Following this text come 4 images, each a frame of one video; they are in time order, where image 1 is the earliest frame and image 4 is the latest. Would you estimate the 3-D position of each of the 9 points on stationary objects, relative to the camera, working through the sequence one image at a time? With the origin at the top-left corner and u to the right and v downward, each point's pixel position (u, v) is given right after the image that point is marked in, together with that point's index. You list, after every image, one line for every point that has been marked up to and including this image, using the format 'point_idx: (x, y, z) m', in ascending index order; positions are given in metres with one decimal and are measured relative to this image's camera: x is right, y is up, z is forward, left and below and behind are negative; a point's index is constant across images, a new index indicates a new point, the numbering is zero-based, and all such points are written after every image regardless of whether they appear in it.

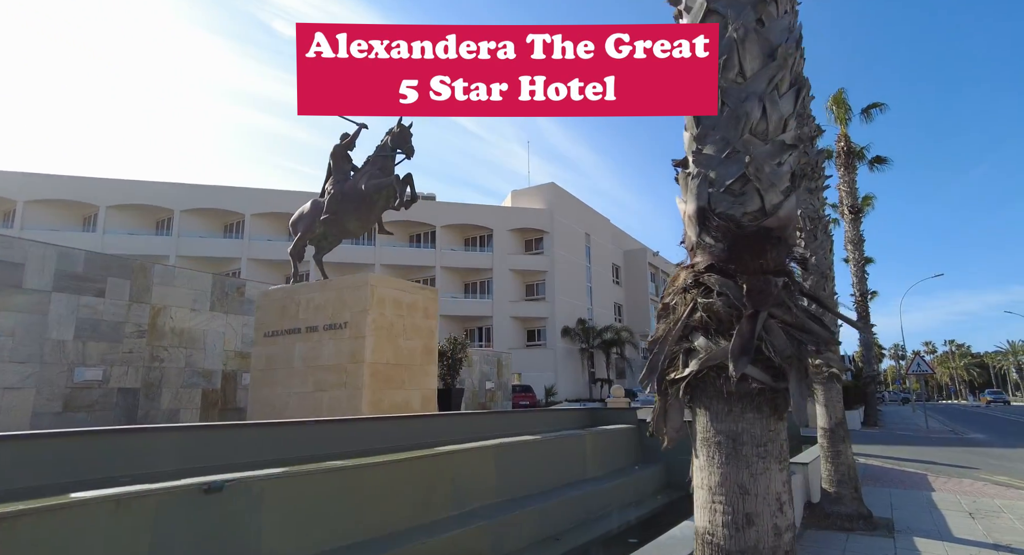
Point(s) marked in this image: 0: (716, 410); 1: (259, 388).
0: (+1.0, -0.6, +2.8) m
1: (-4.1, -1.8, +9.5) m
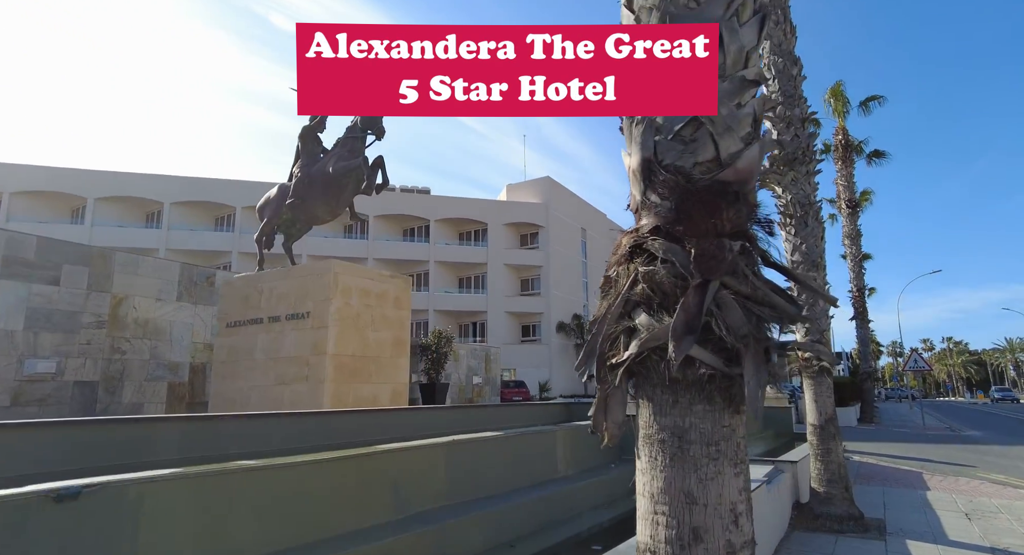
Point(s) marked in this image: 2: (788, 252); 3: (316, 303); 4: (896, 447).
0: (+0.6, -0.5, +2.3) m
1: (-4.5, -1.6, +9.0) m
2: (+4.4, +0.4, +9.2) m
3: (-2.8, -0.4, +8.2) m
4: (+12.1, -5.3, +18.4) m
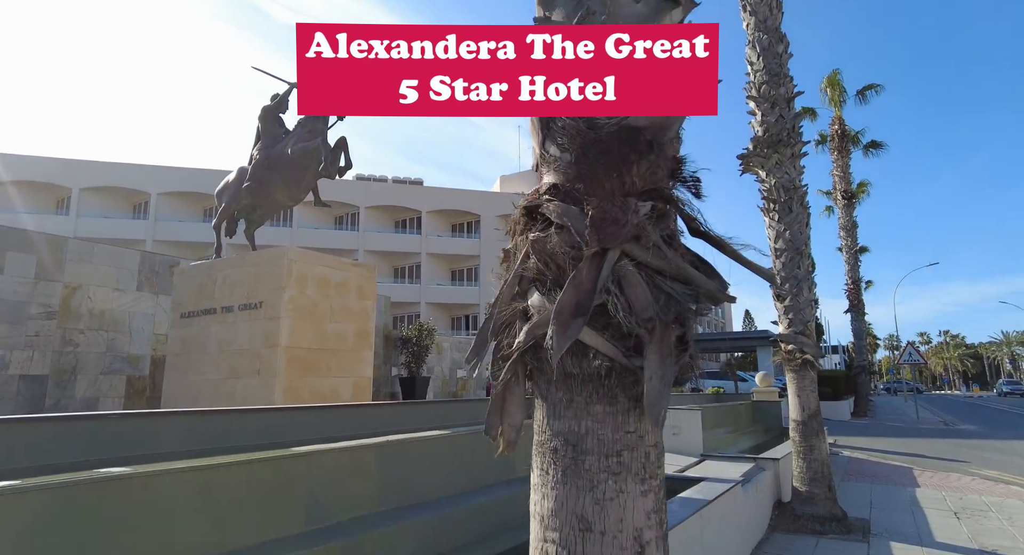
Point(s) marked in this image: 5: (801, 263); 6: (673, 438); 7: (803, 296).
0: (+0.1, -0.4, +1.8) m
1: (-5.0, -1.4, +8.6) m
2: (+3.9, +0.6, +8.8) m
3: (-3.2, -0.2, +7.8) m
4: (+11.6, -5.1, +18.1) m
5: (+4.2, +0.2, +8.6) m
6: (+2.7, -2.6, +9.6) m
7: (+4.2, -0.3, +8.5) m
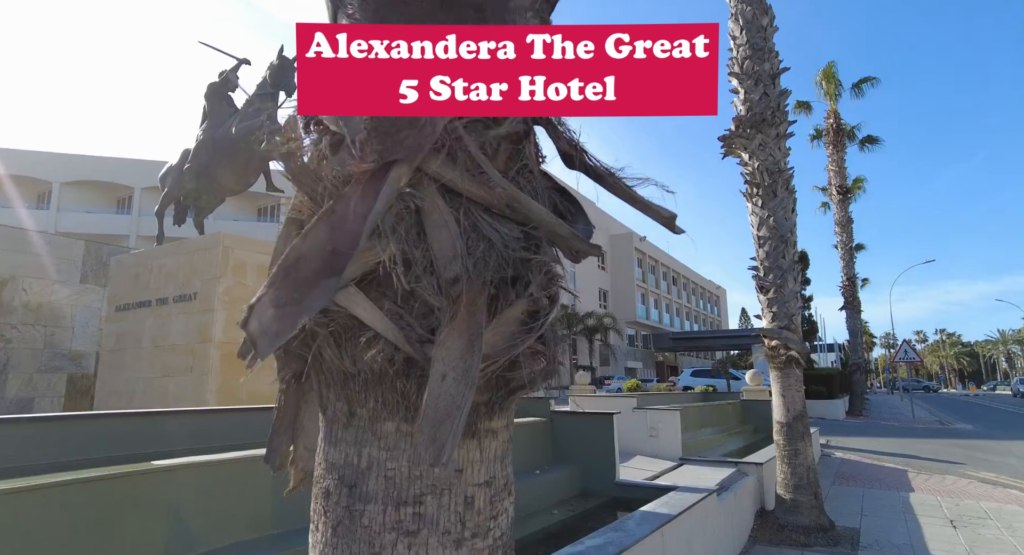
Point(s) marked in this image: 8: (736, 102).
0: (-0.4, -0.3, +1.2) m
1: (-5.5, -1.3, +7.9) m
2: (+3.4, +0.7, +8.1) m
3: (-3.7, -0.1, +7.1) m
4: (+11.1, -4.9, +17.5) m
5: (+3.7, +0.3, +7.9) m
6: (+2.1, -2.5, +9.0) m
7: (+3.7, -0.1, +7.8) m
8: (+3.3, +2.6, +8.5) m
